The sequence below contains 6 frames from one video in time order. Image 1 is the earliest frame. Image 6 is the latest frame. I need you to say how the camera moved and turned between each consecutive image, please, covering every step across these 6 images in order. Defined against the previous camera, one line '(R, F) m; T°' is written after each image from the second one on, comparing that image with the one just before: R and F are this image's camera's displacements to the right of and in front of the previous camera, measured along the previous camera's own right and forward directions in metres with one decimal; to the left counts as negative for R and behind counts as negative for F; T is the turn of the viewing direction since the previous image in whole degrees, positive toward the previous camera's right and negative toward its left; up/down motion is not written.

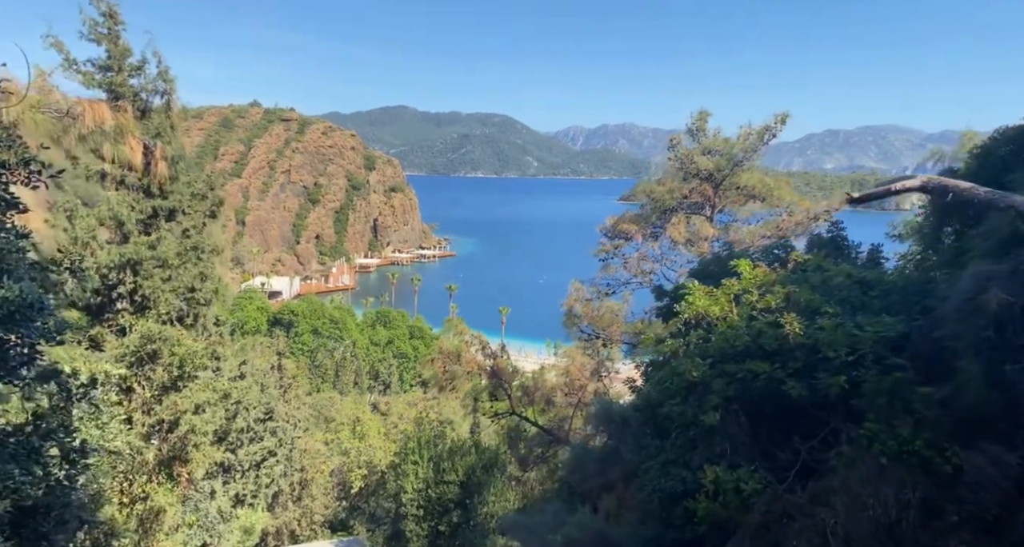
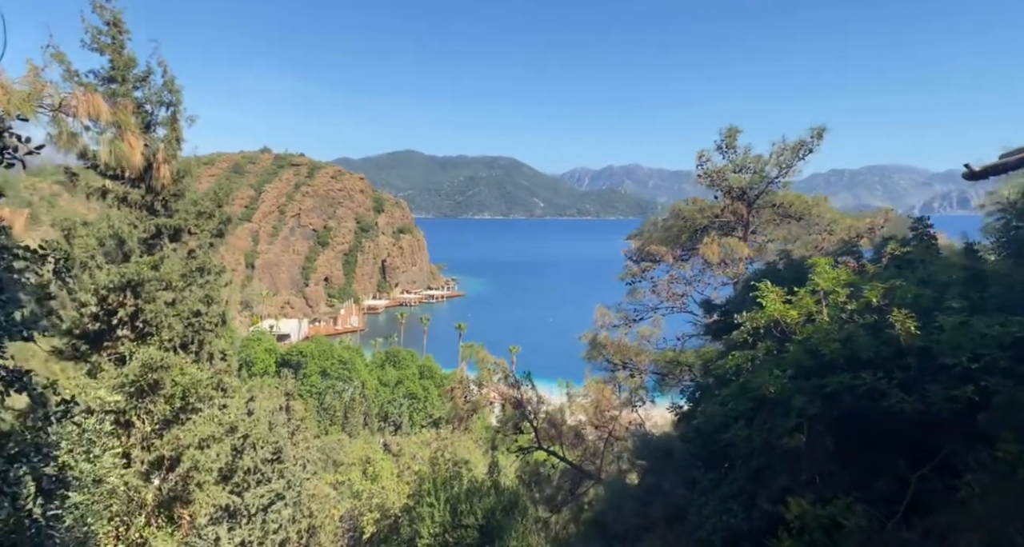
(-0.3, +0.7) m; -1°
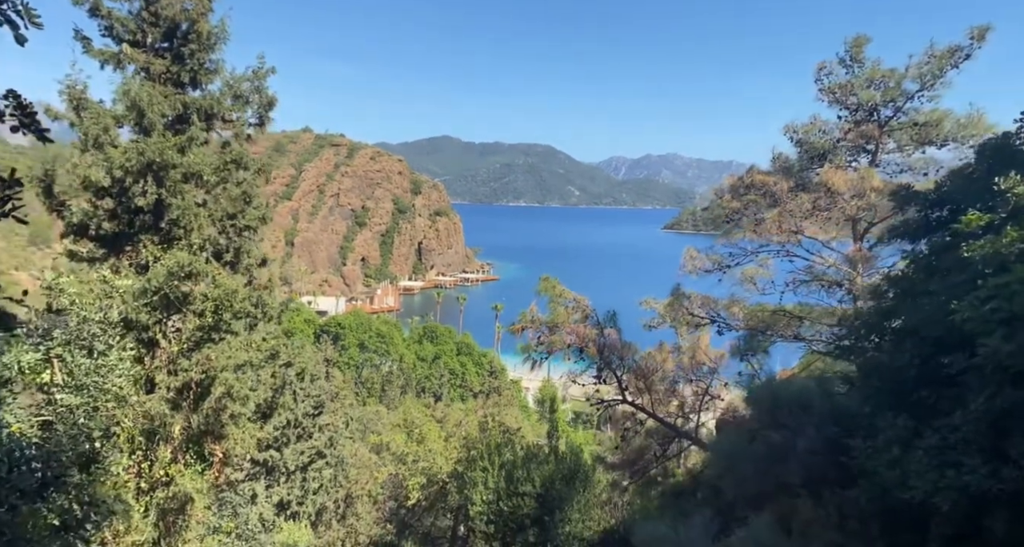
(-0.7, +1.6) m; -3°
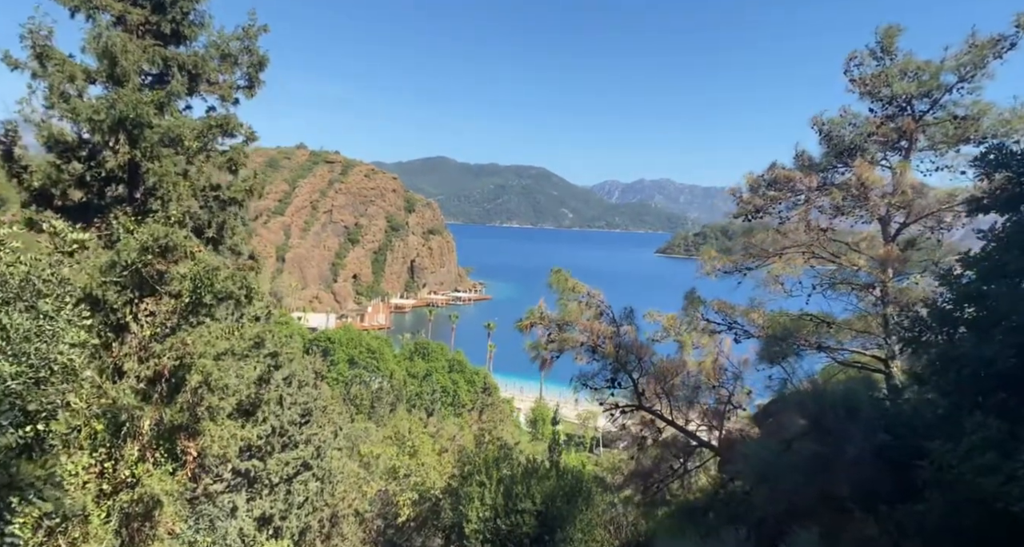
(-0.2, +0.7) m; +1°
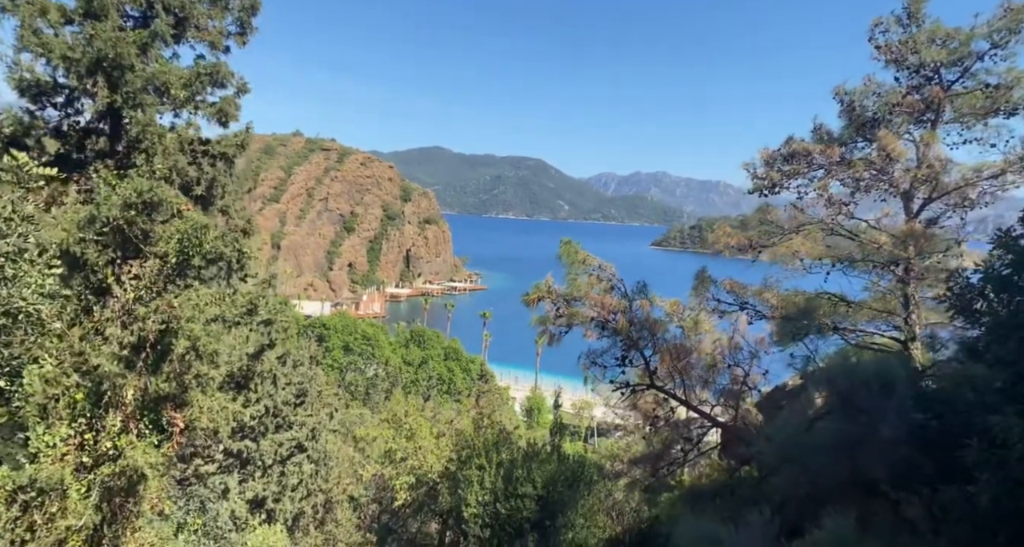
(-0.1, +0.4) m; 0°
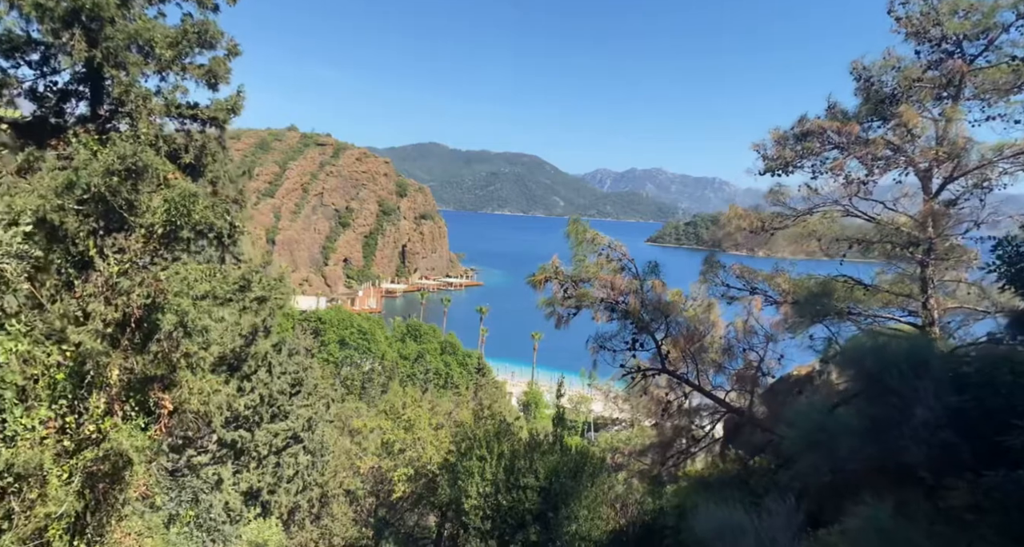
(-0.1, +0.3) m; 0°
